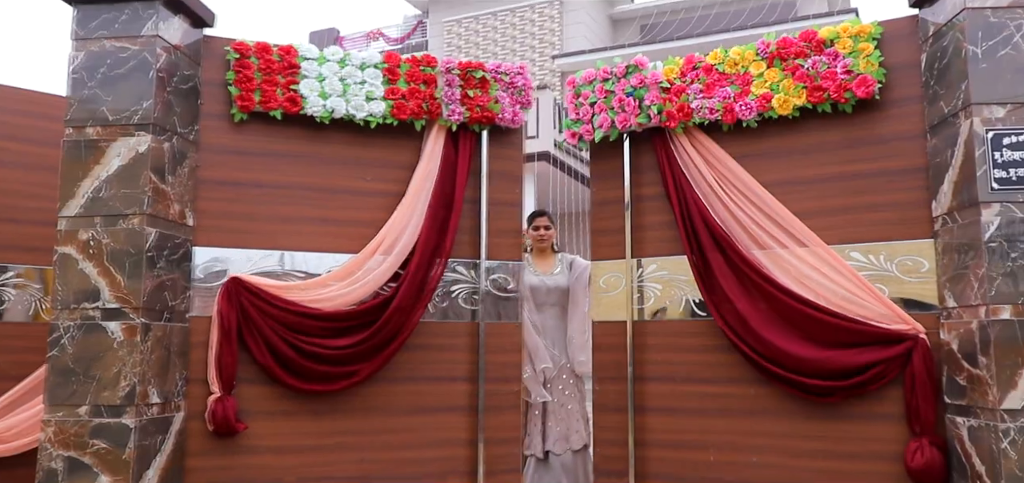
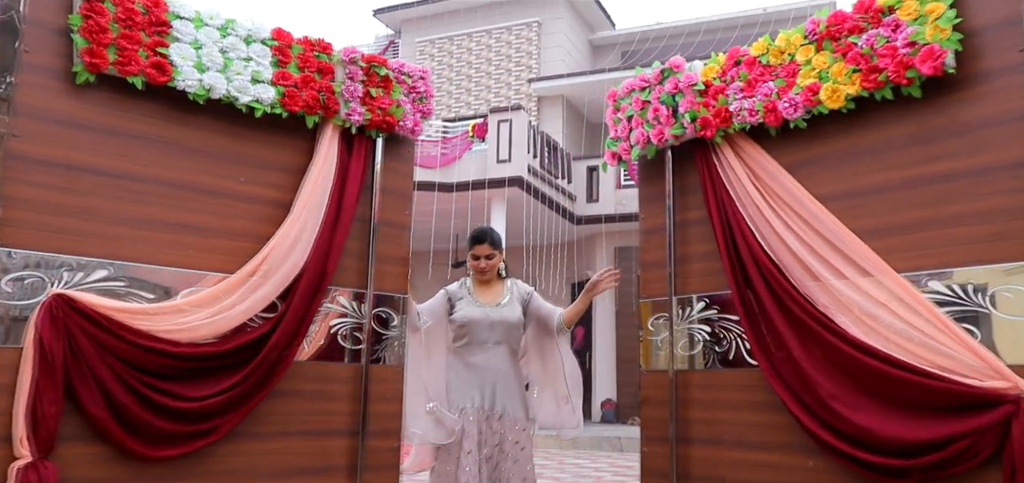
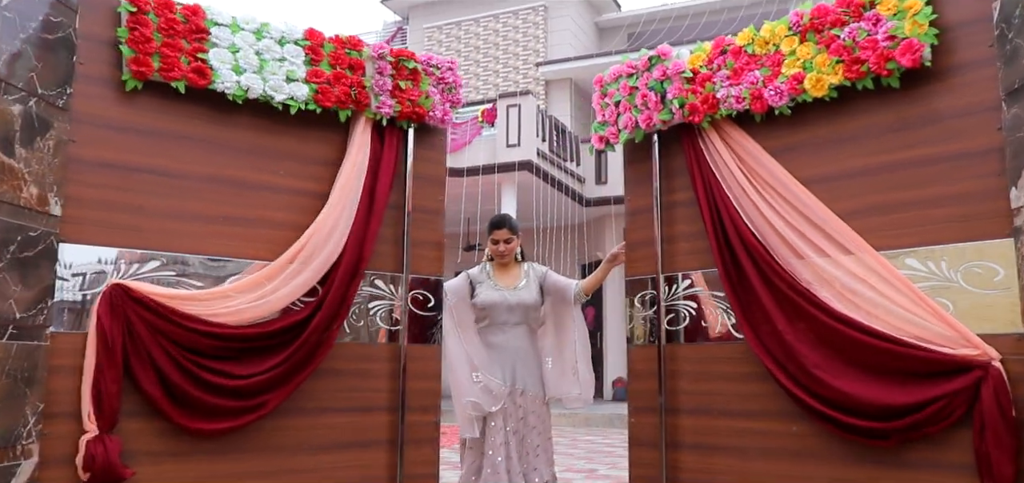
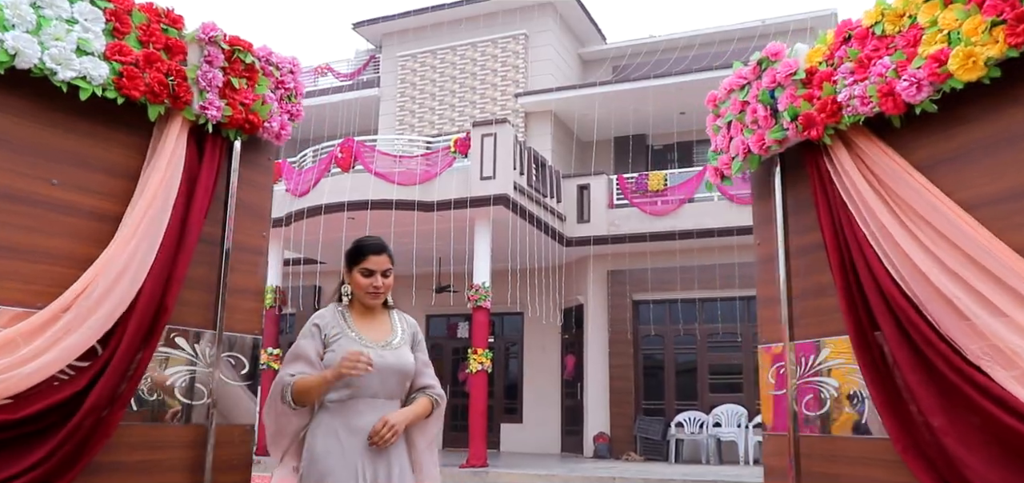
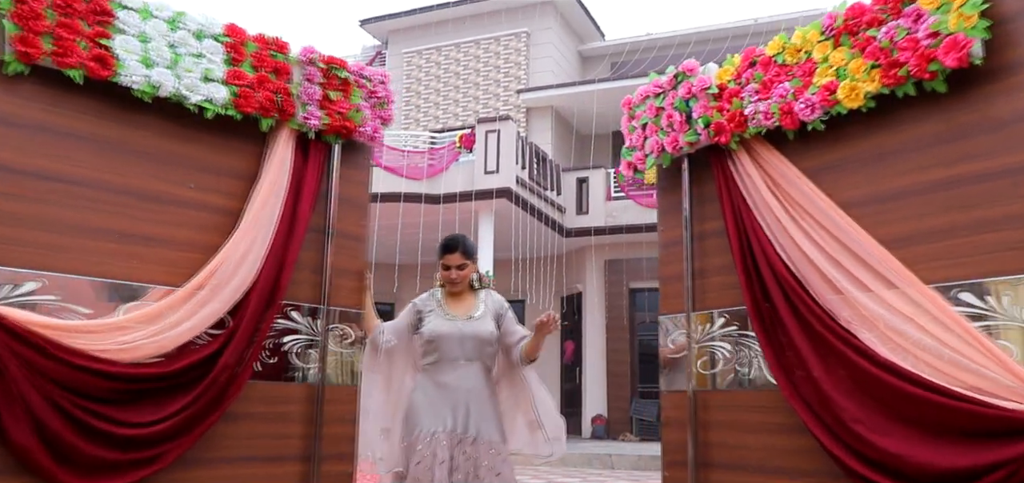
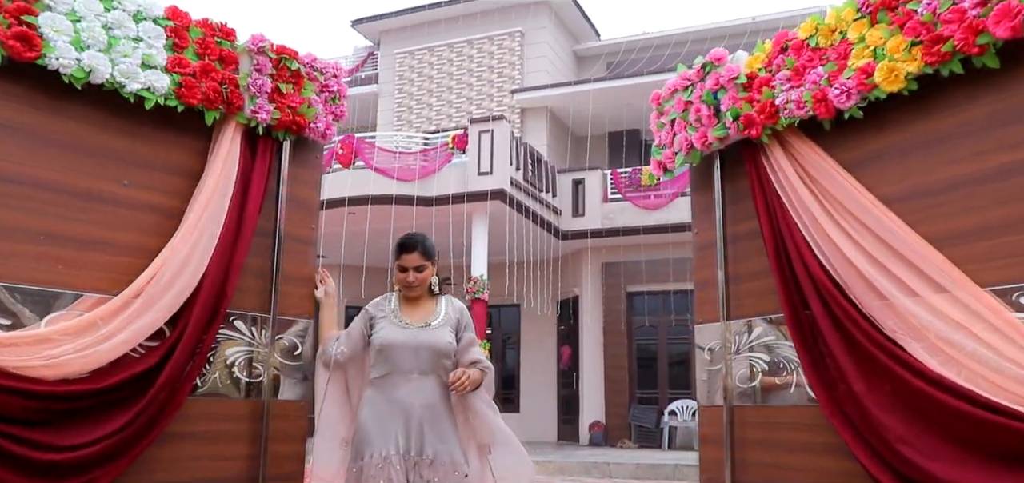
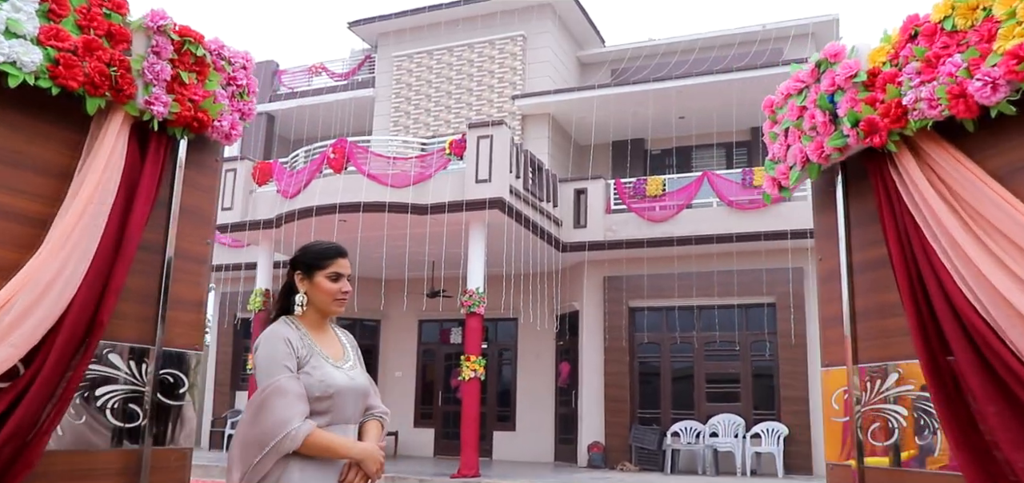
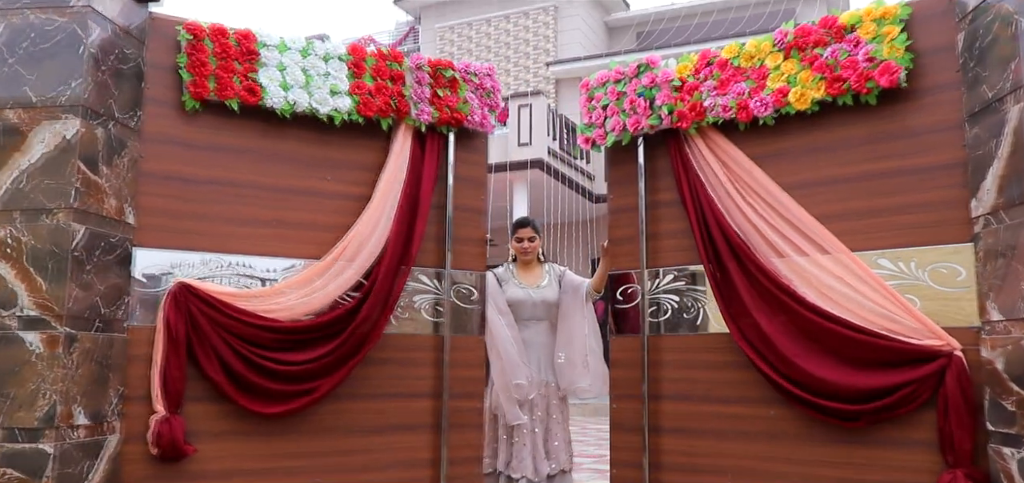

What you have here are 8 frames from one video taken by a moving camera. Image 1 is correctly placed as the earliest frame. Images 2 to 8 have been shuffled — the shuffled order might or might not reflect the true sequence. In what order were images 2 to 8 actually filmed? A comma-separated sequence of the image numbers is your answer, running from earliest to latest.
8, 3, 2, 5, 6, 4, 7
